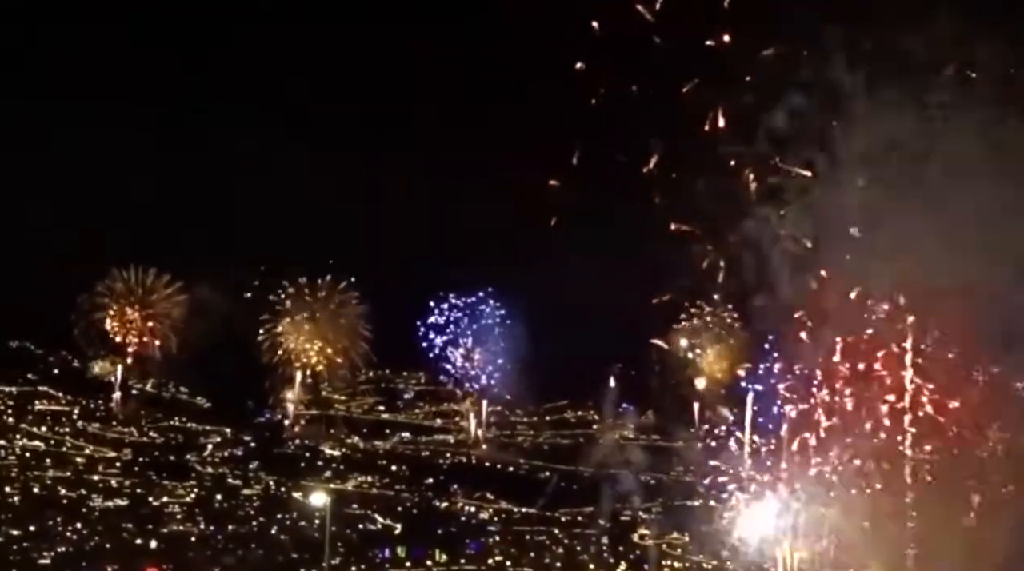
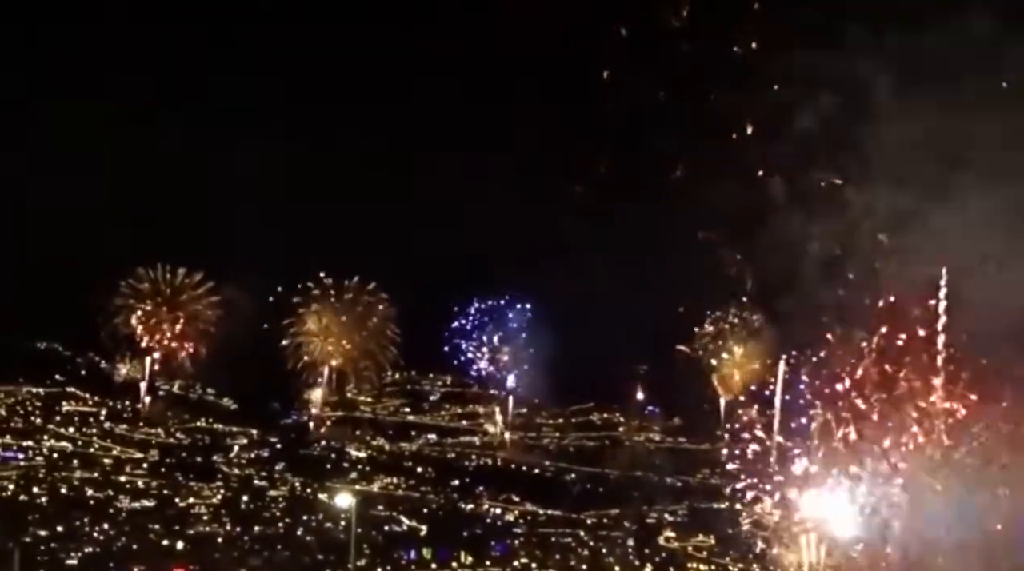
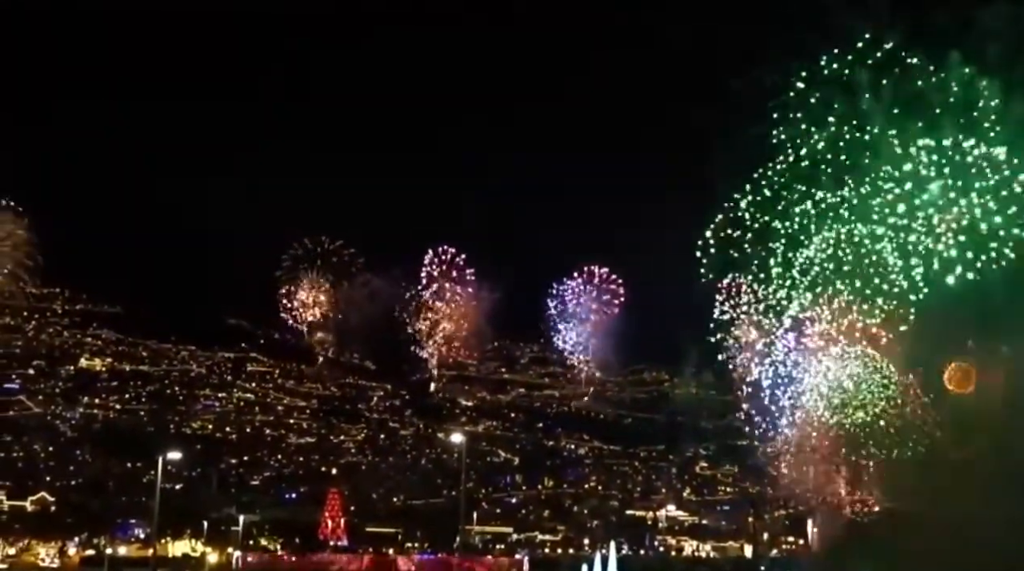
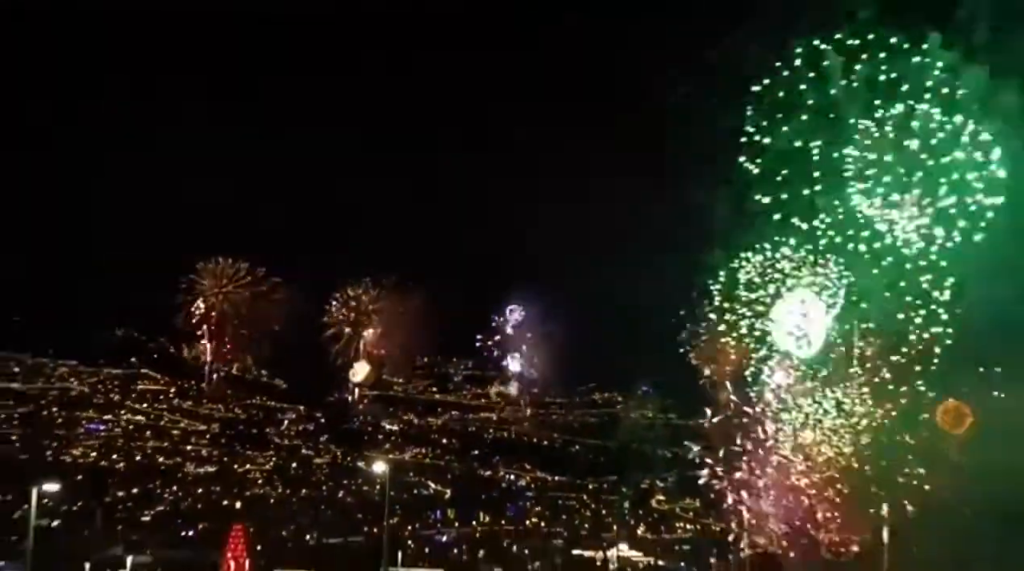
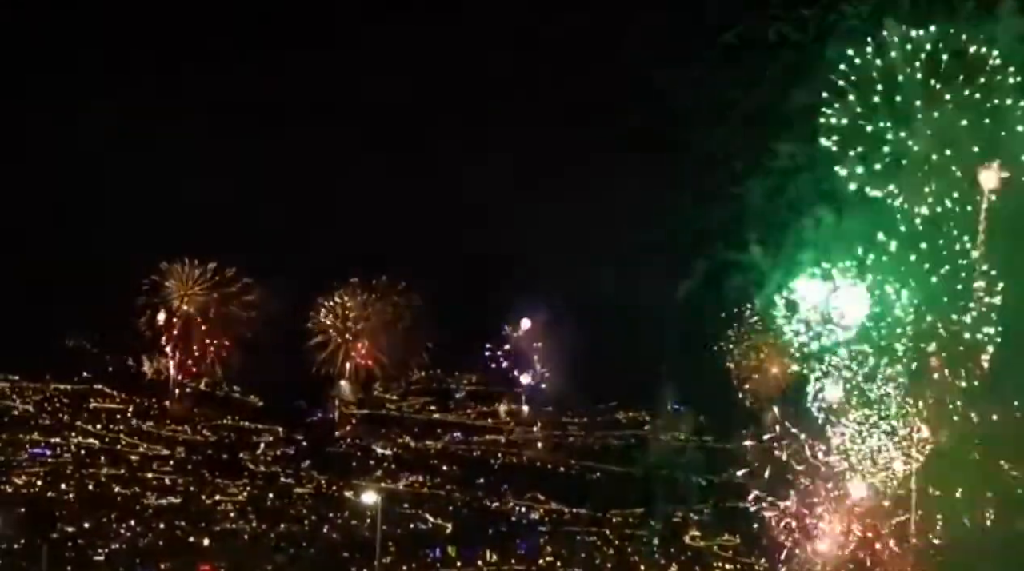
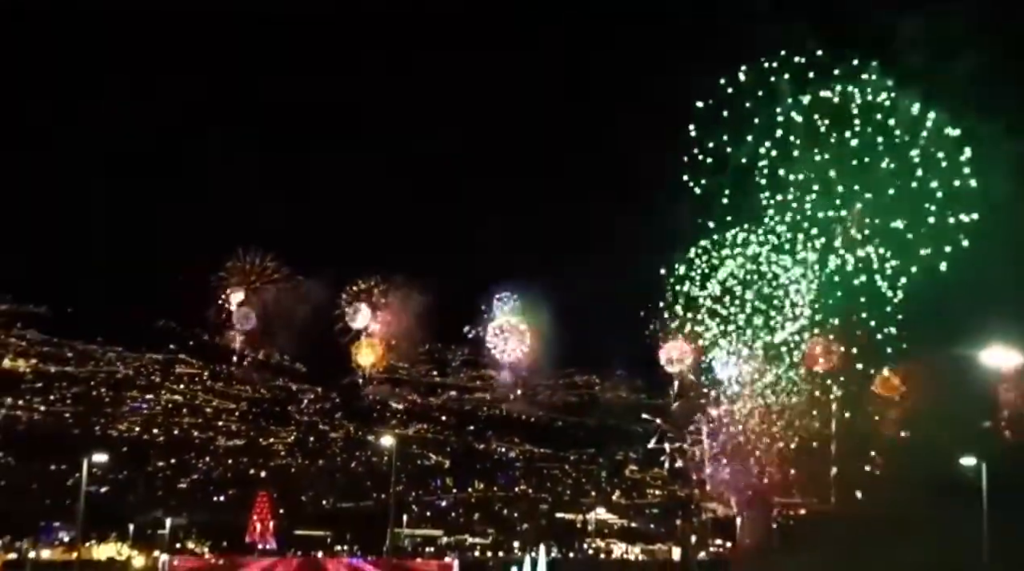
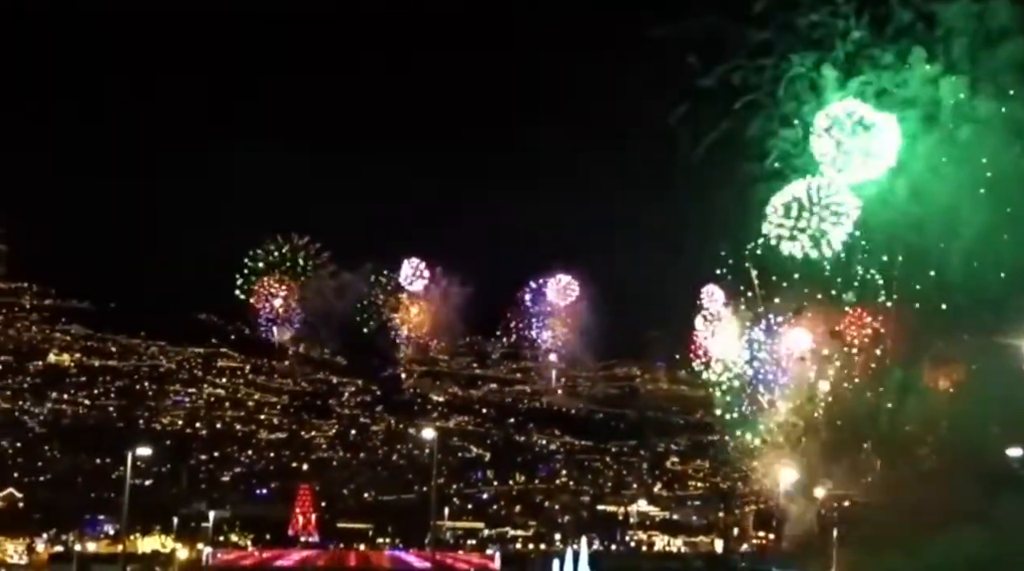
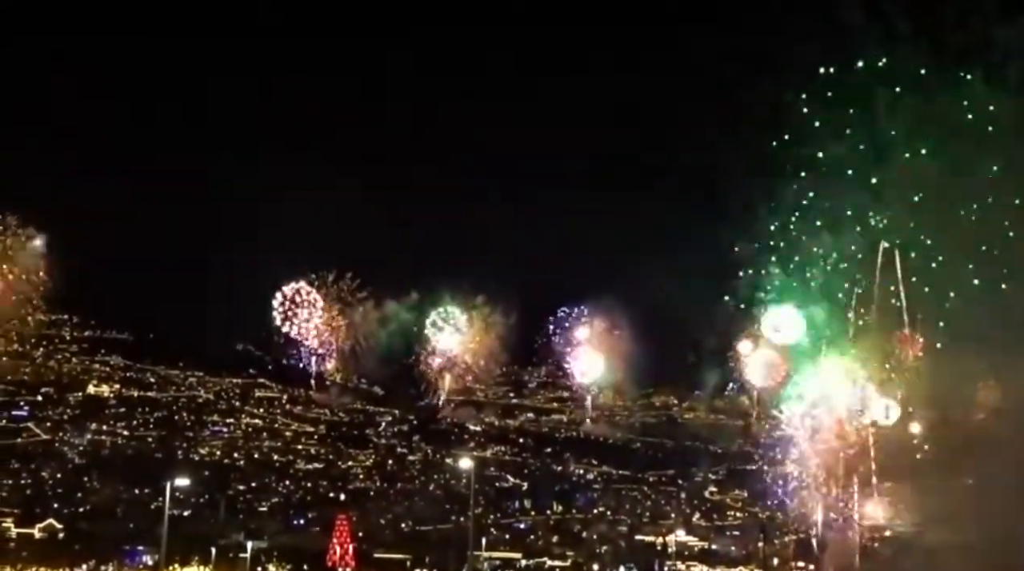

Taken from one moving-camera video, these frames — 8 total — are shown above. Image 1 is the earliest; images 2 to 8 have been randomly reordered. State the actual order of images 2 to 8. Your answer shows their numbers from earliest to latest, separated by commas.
2, 5, 4, 6, 7, 3, 8
